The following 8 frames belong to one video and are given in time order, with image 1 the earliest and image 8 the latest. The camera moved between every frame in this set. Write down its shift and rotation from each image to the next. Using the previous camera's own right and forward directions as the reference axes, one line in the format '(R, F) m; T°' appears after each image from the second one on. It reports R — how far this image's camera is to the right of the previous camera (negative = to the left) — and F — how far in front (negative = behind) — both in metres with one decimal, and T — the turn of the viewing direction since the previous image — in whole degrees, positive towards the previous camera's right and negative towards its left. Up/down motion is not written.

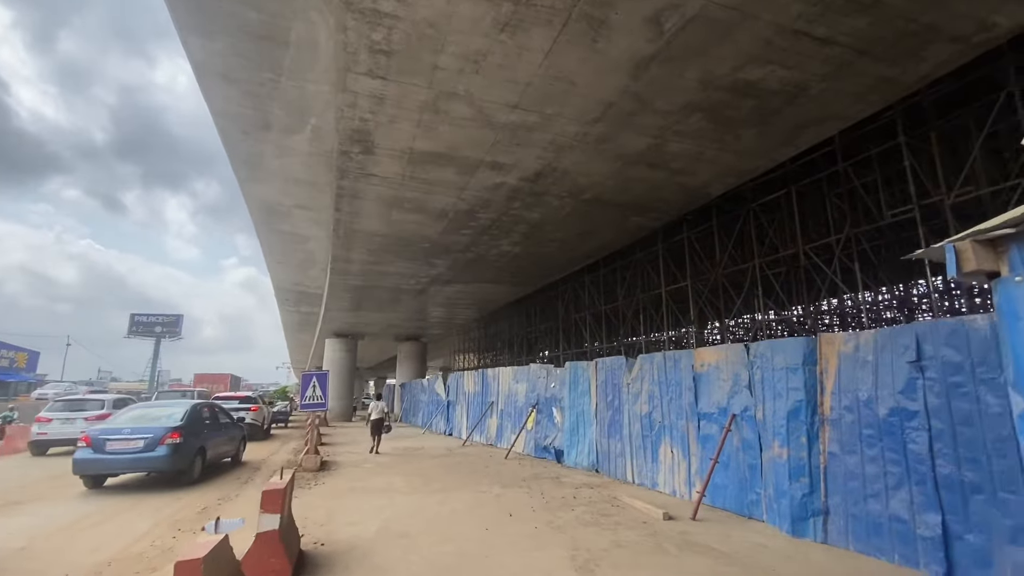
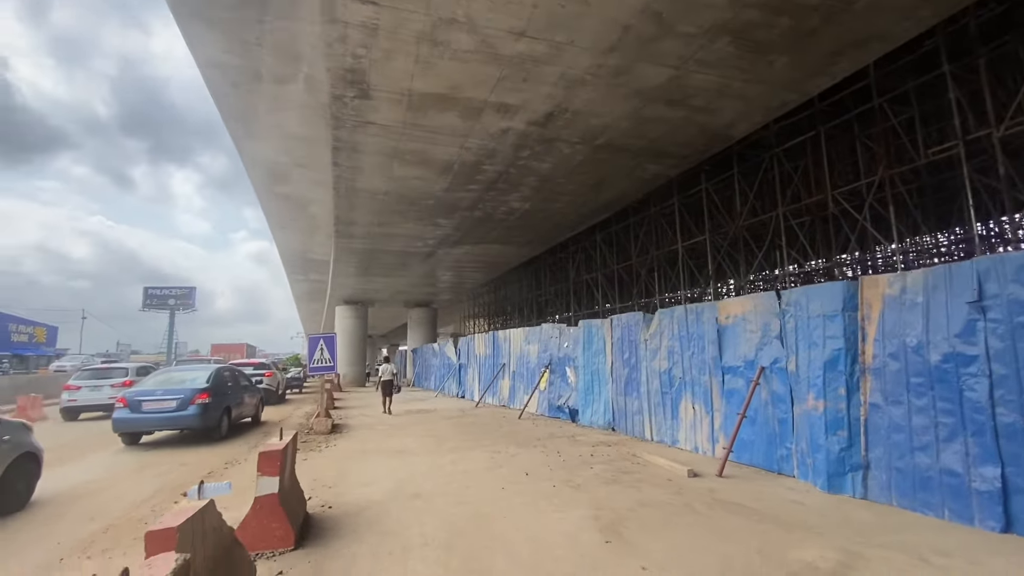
(0.0, +0.6) m; -1°
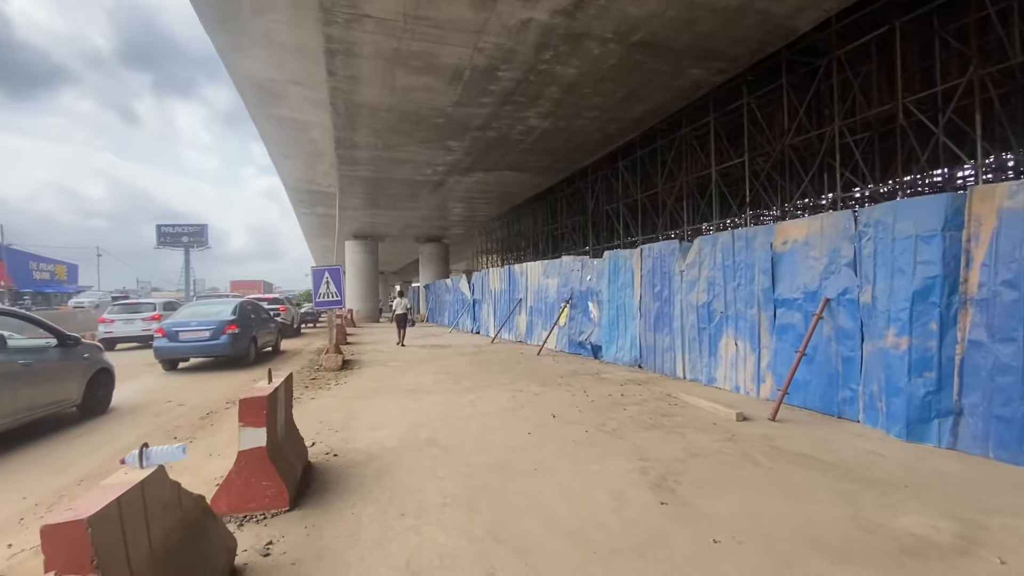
(-0.2, +1.0) m; -1°
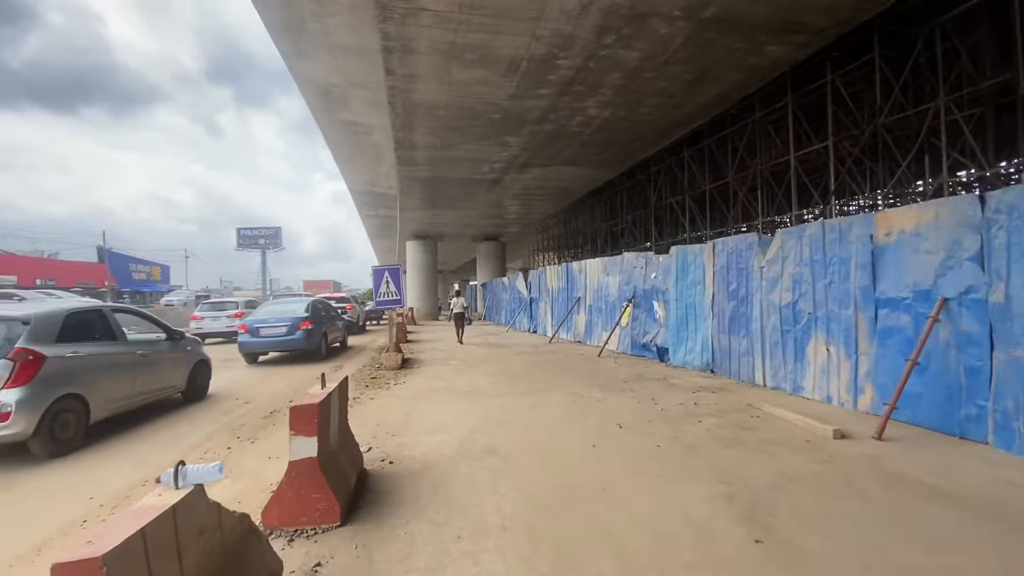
(-0.1, +0.4) m; -7°
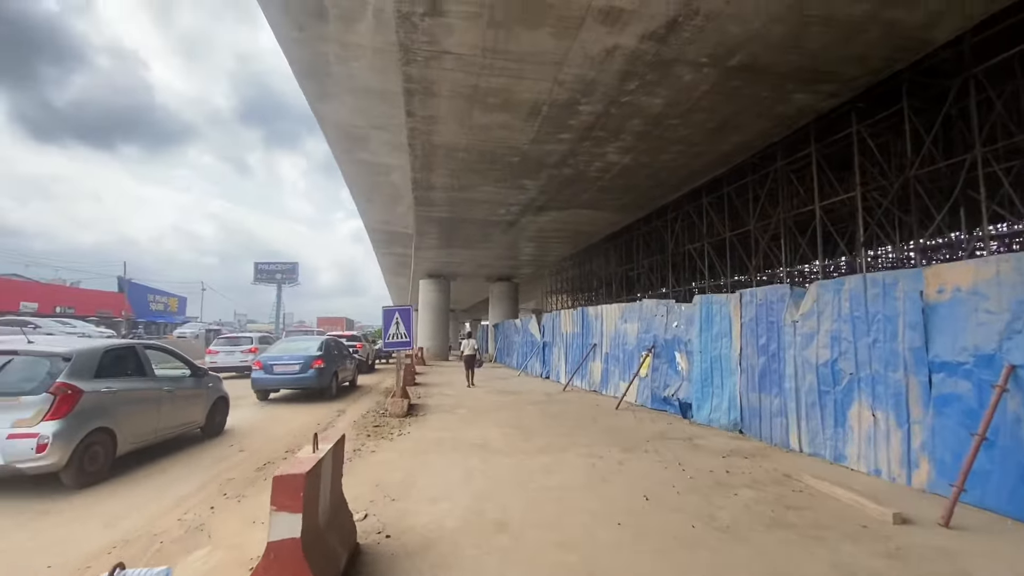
(-0.1, +0.4) m; -2°
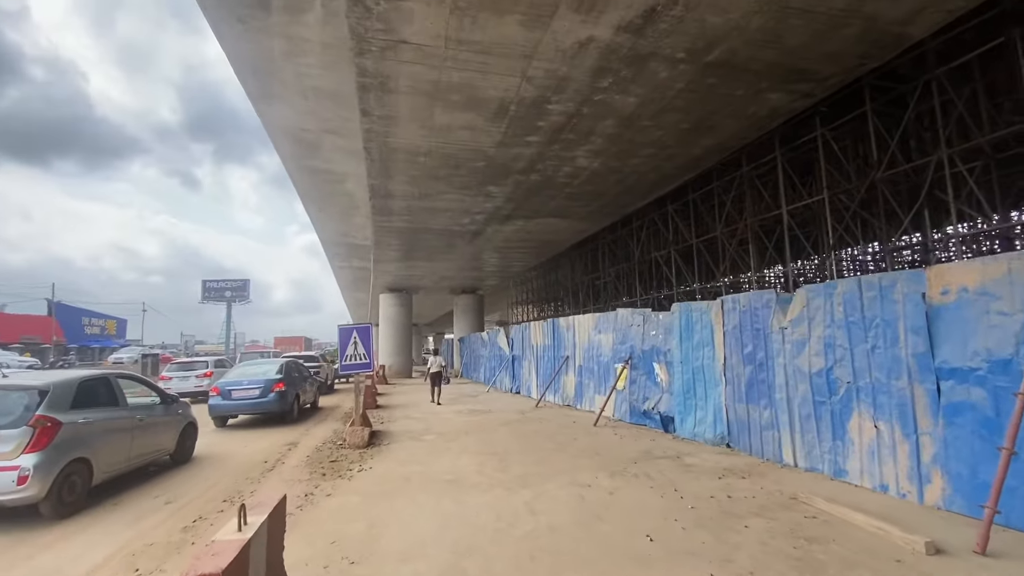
(-0.1, +0.8) m; +5°
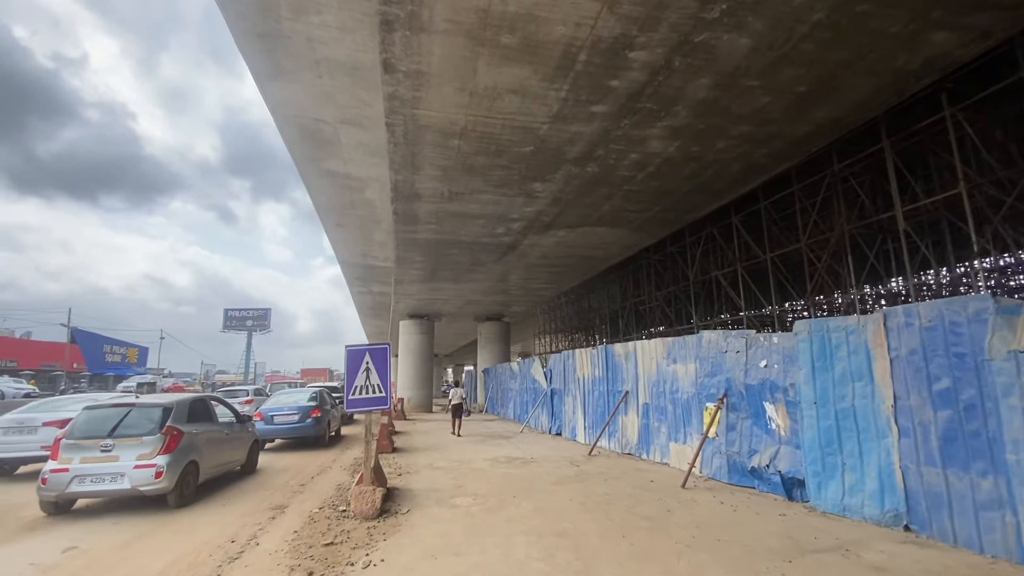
(-0.7, +2.5) m; -2°
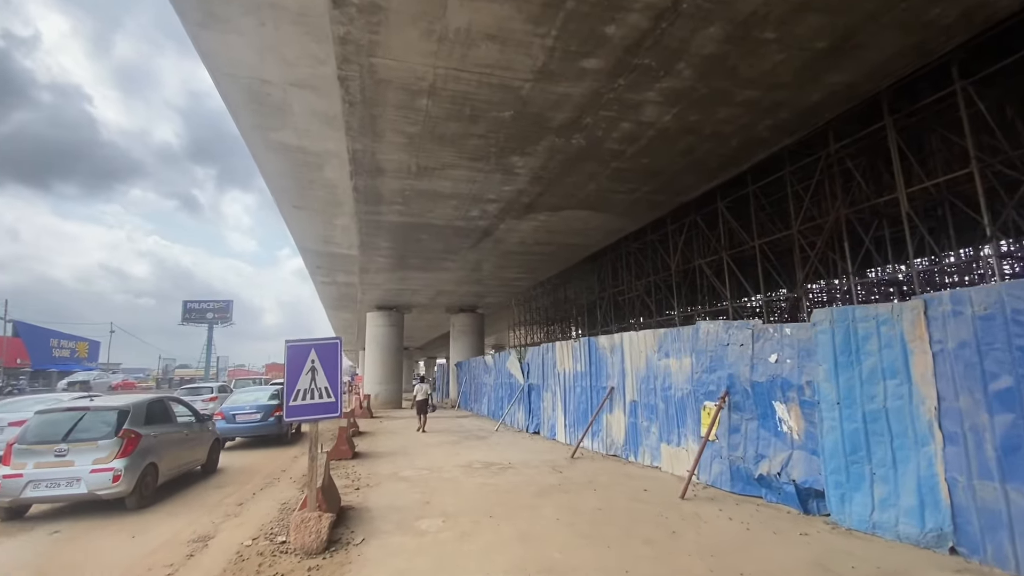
(-0.1, +1.2) m; +3°
